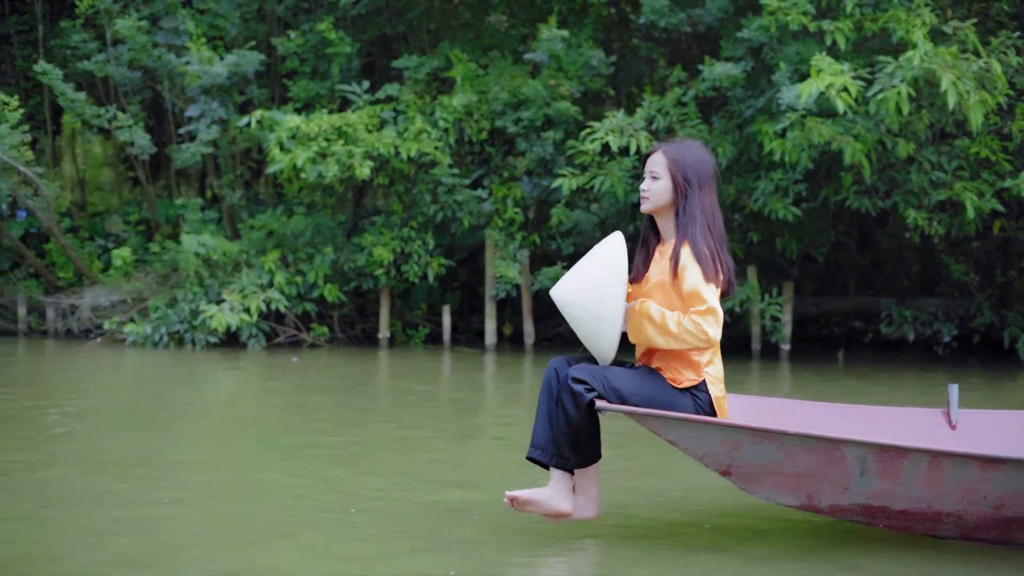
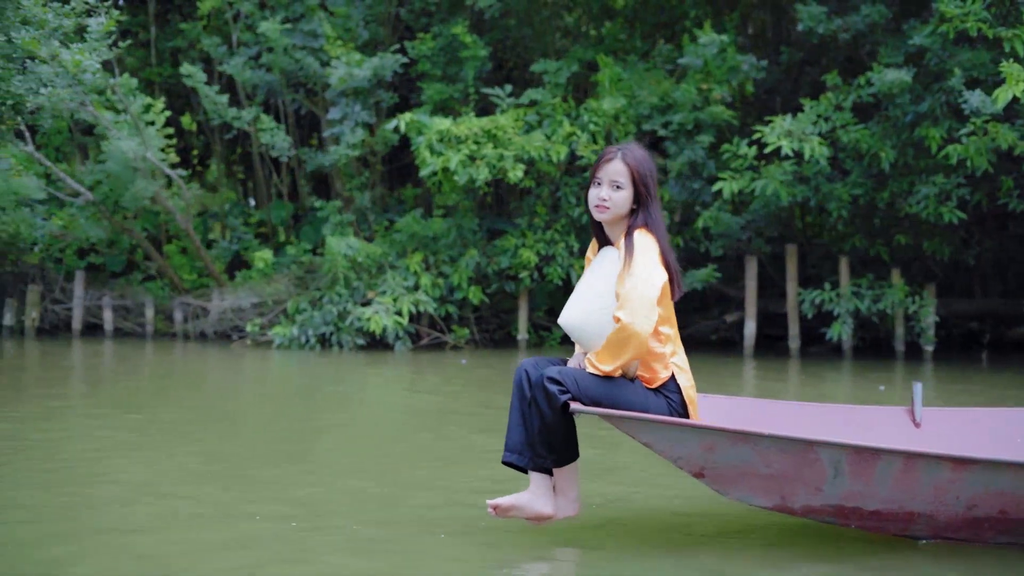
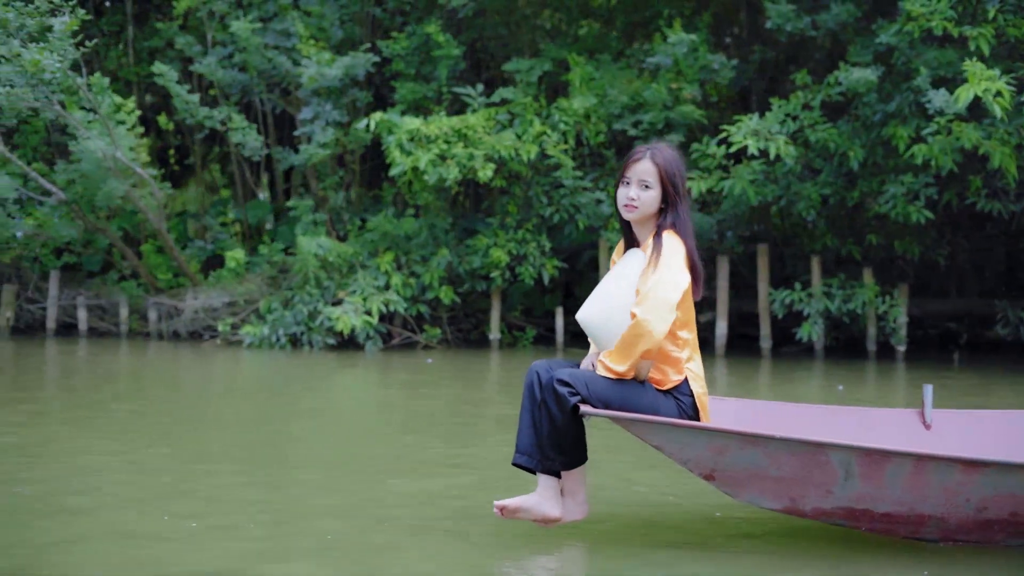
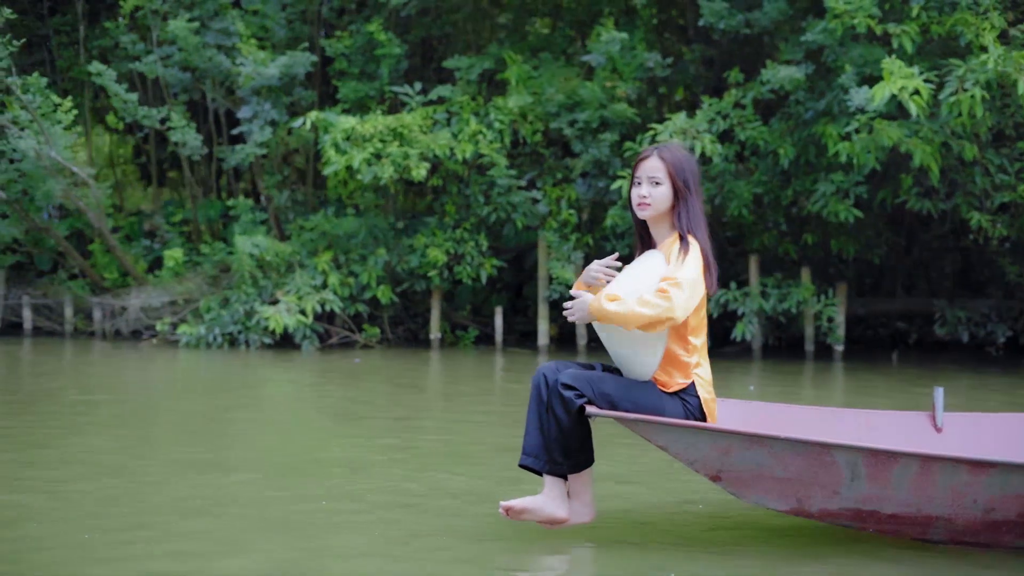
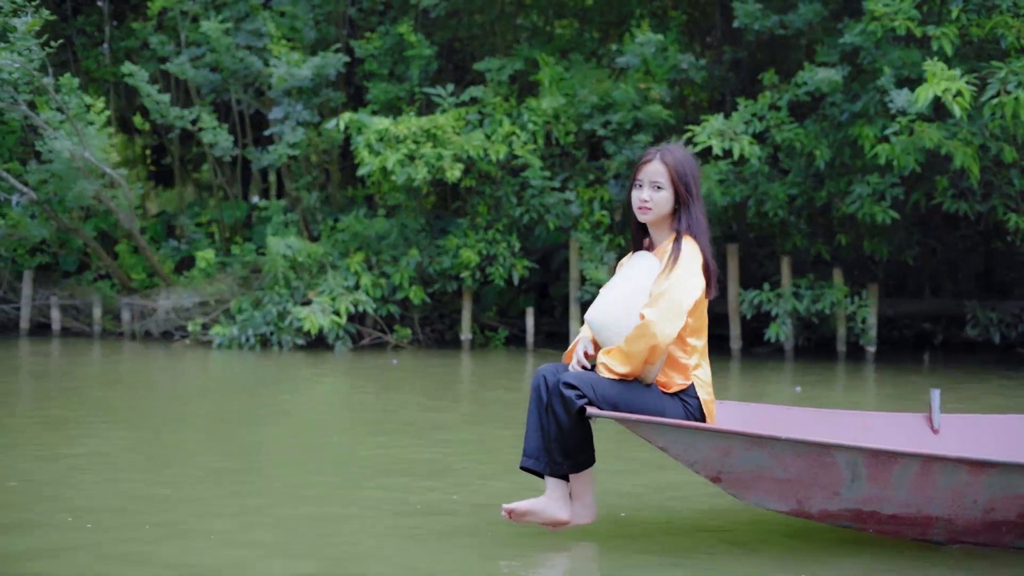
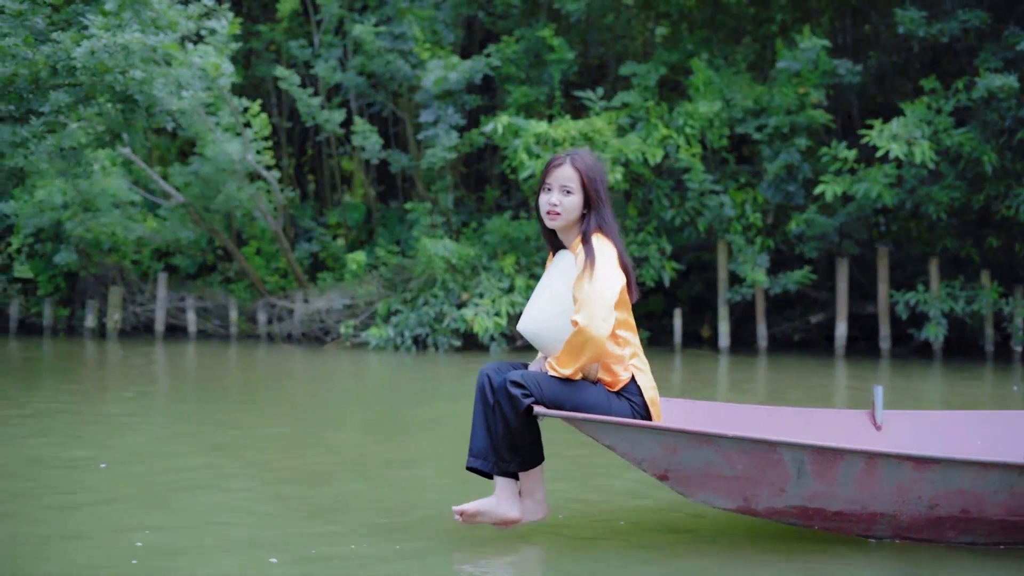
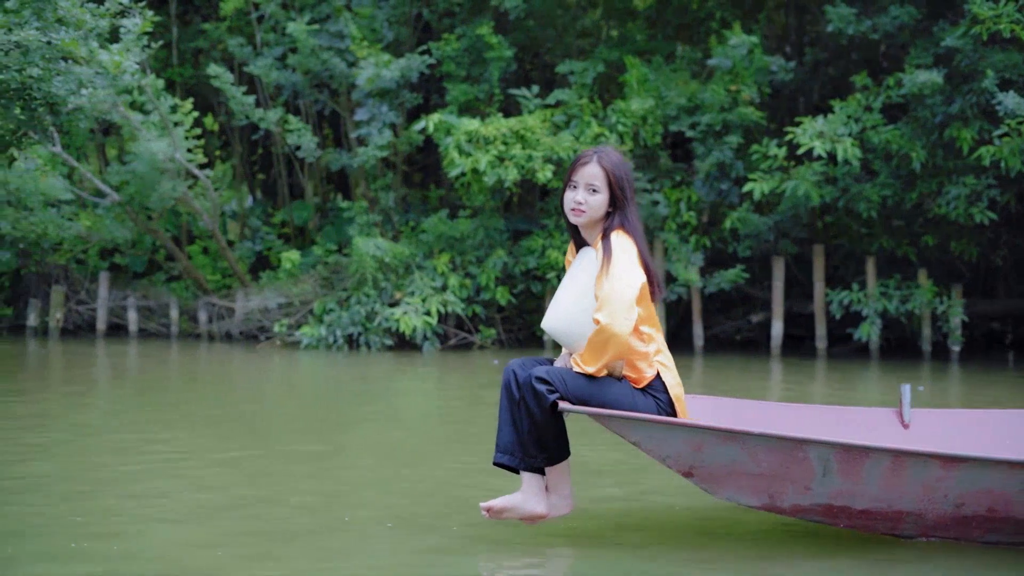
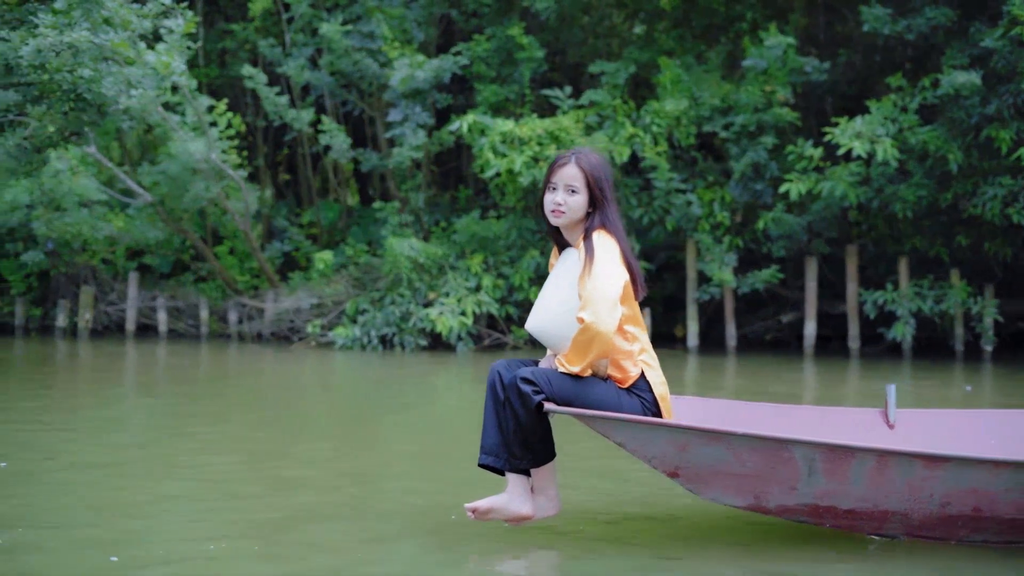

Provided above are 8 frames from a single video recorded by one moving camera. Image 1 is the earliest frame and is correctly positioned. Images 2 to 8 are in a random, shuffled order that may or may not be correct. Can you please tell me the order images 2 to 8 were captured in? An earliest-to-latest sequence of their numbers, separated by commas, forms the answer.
4, 5, 3, 2, 7, 8, 6
